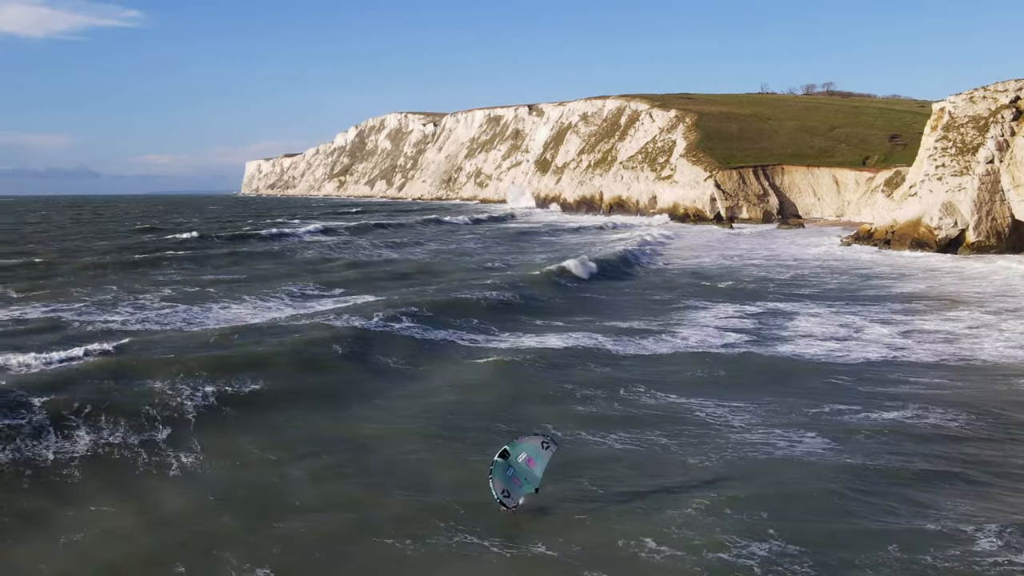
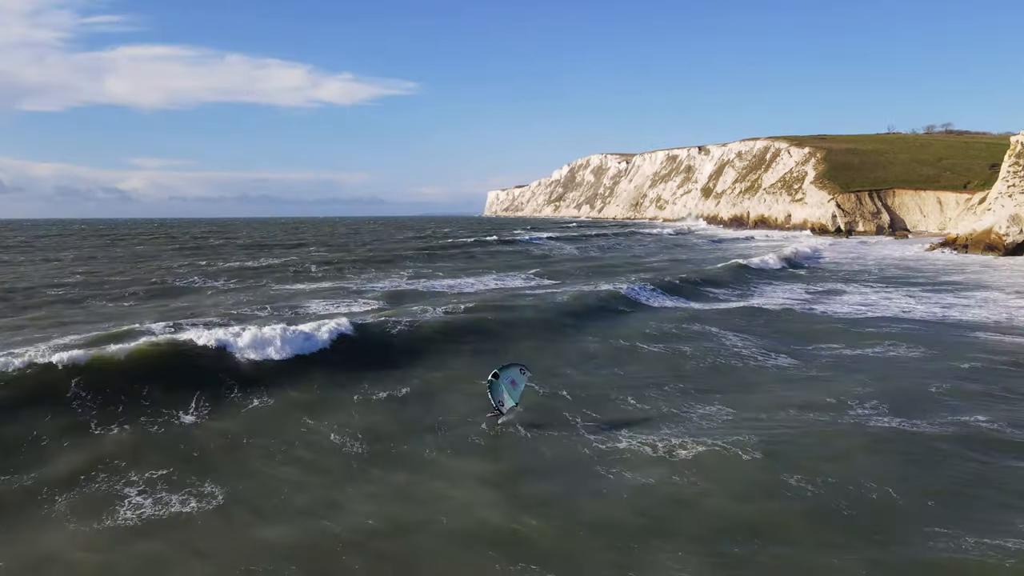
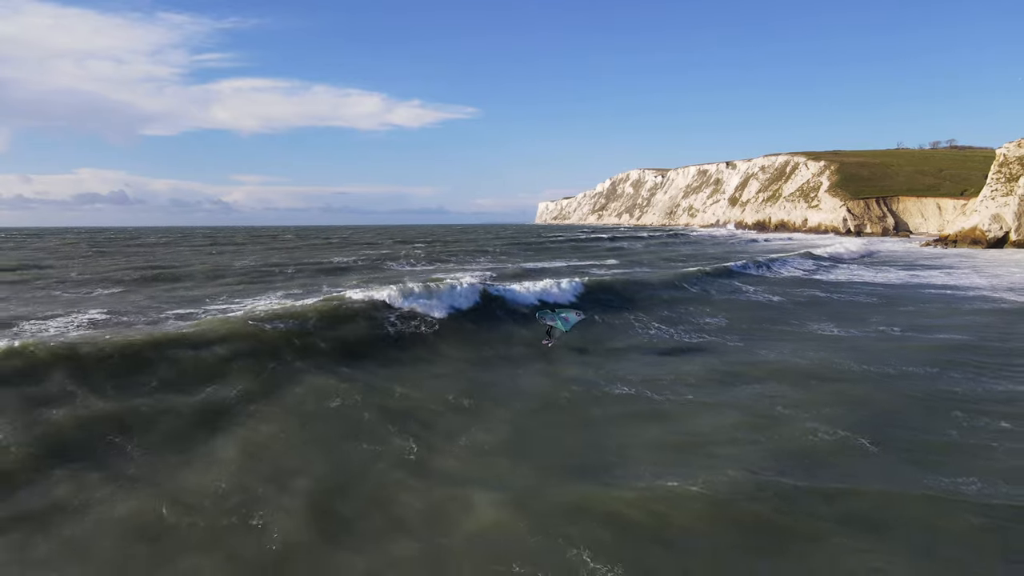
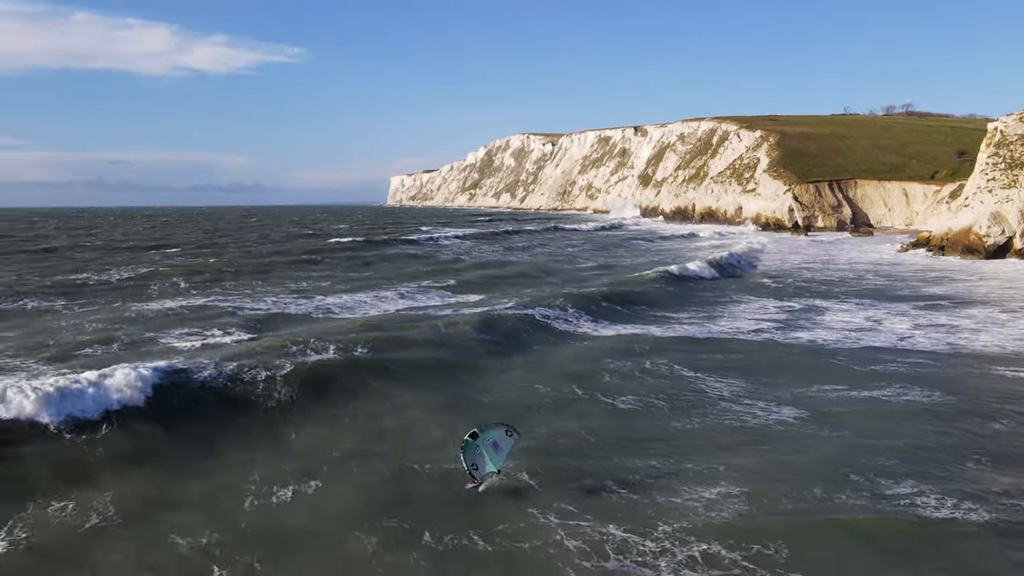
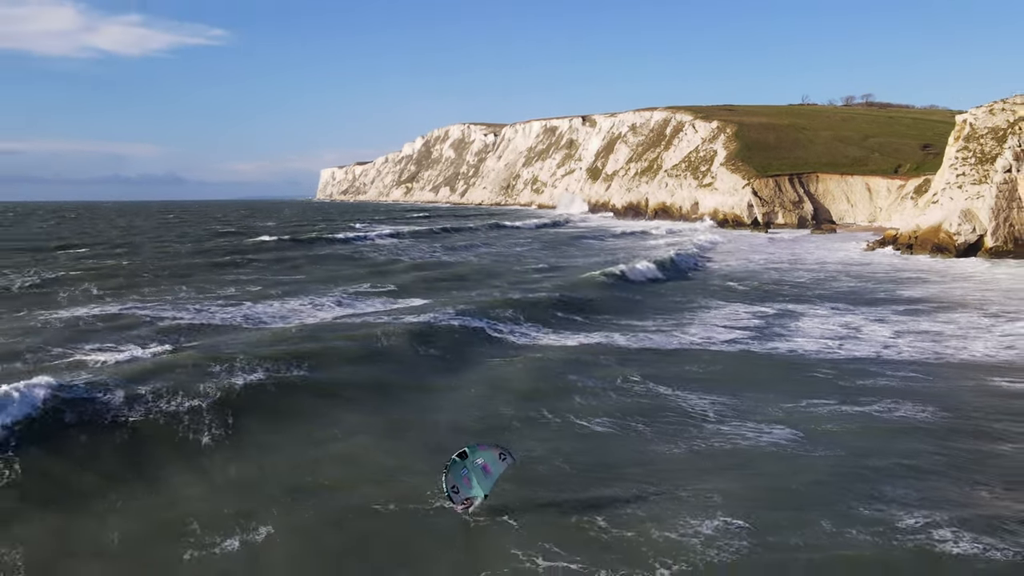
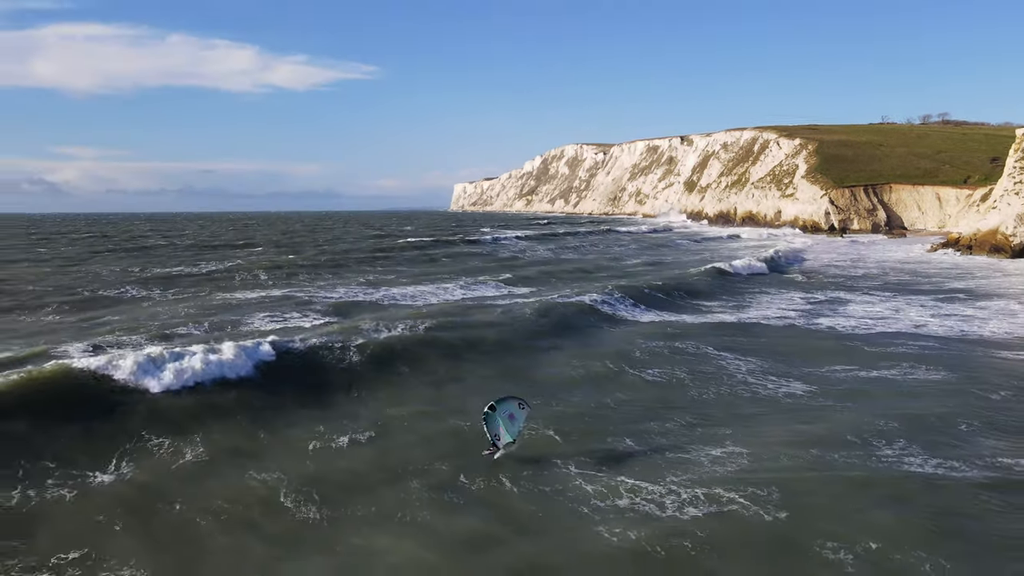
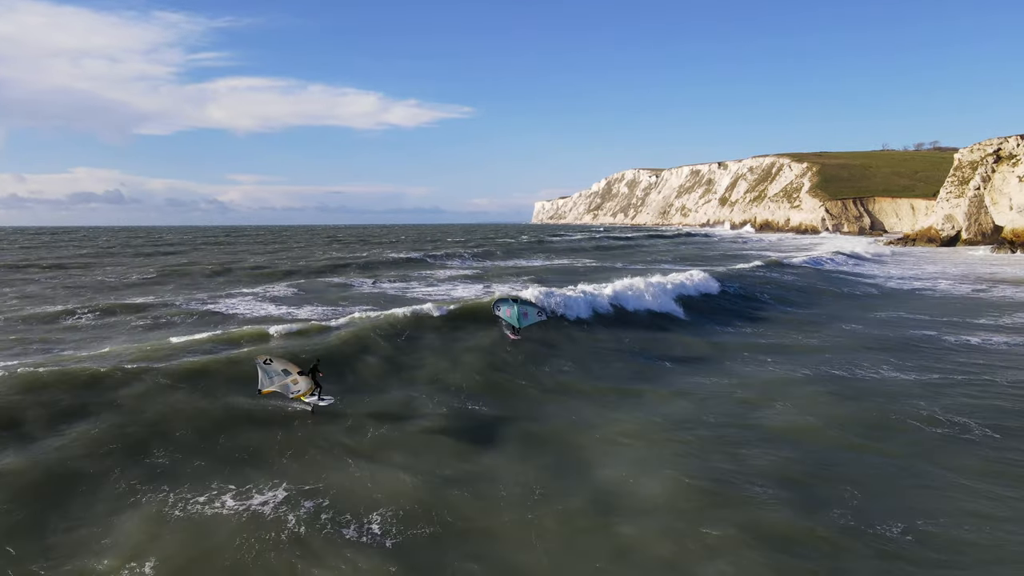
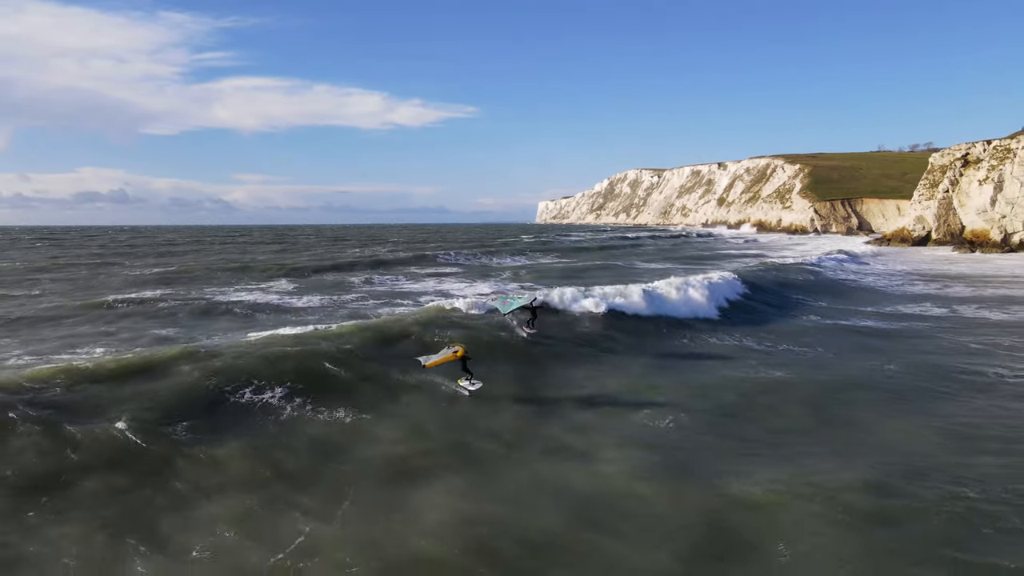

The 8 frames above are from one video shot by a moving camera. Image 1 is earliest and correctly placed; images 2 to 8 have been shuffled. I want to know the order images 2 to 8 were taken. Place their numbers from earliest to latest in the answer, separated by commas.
5, 4, 6, 2, 3, 7, 8
